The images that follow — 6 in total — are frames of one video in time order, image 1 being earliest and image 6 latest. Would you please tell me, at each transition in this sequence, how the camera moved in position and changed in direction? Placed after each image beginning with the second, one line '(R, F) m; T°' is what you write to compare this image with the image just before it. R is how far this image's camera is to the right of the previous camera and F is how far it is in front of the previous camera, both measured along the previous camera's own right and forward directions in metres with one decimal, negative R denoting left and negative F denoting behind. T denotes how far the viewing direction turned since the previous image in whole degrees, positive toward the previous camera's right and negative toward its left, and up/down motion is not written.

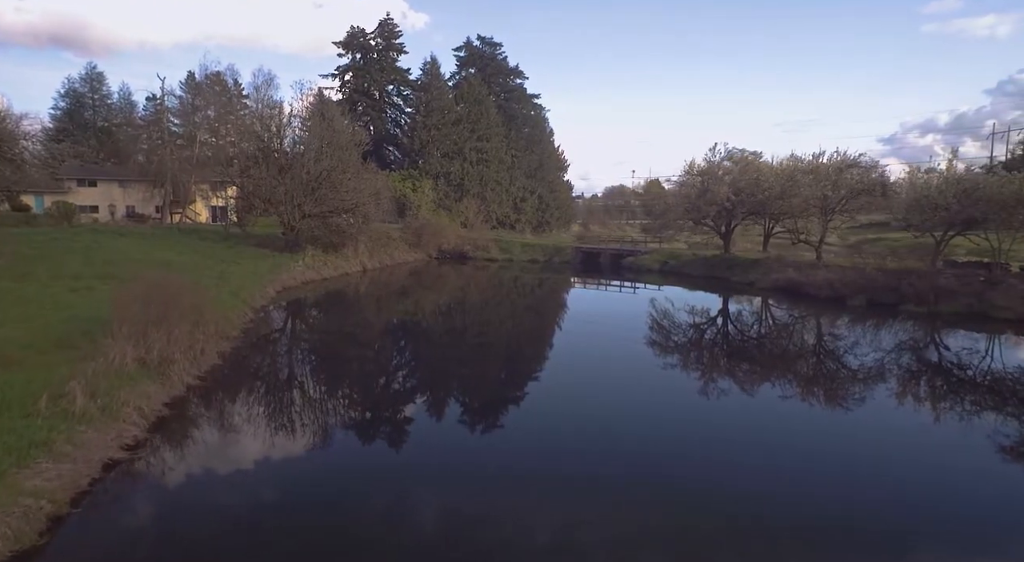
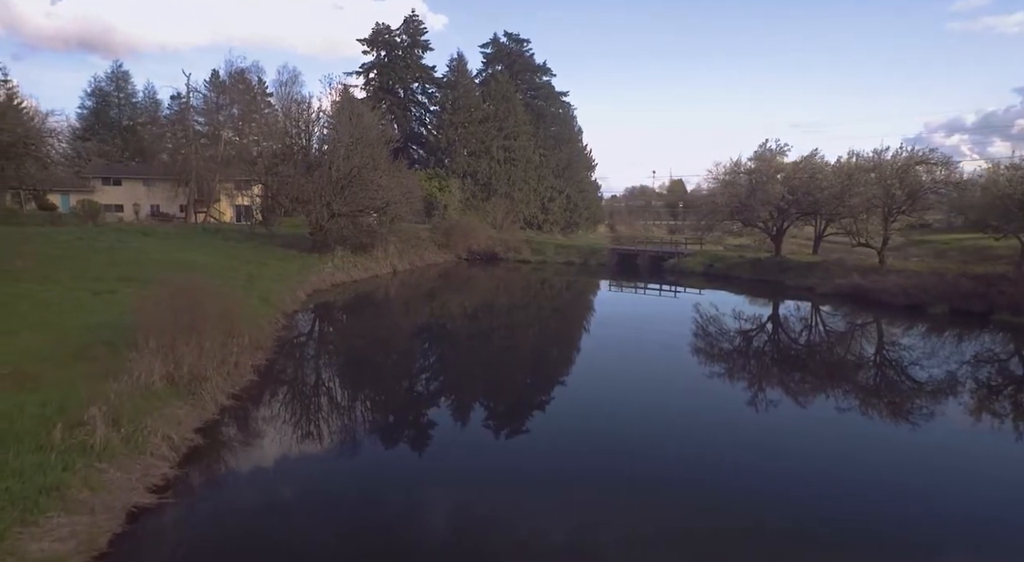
(-1.1, +1.6) m; -2°
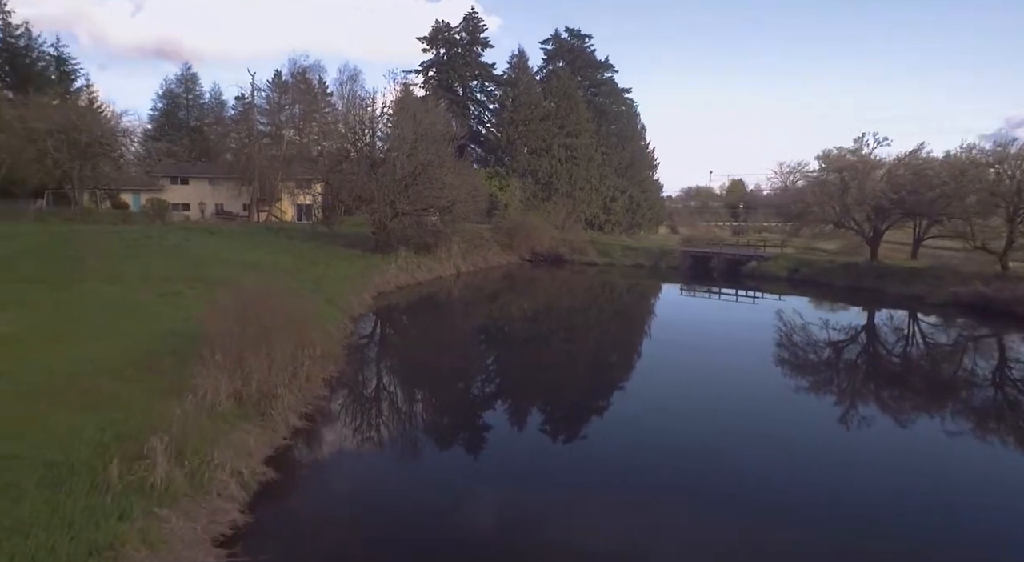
(-1.0, +1.6) m; -5°
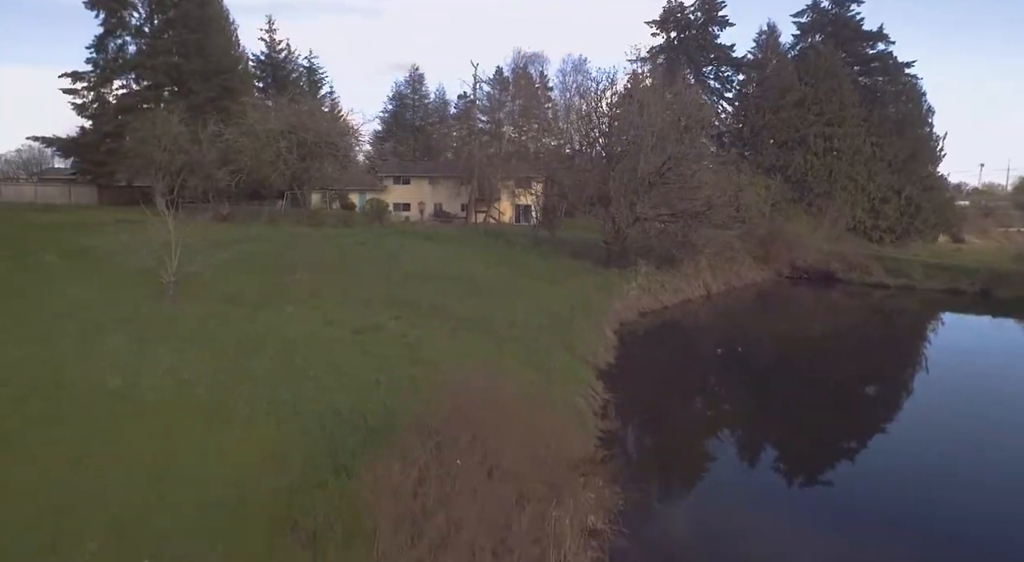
(-2.6, +5.7) m; -19°
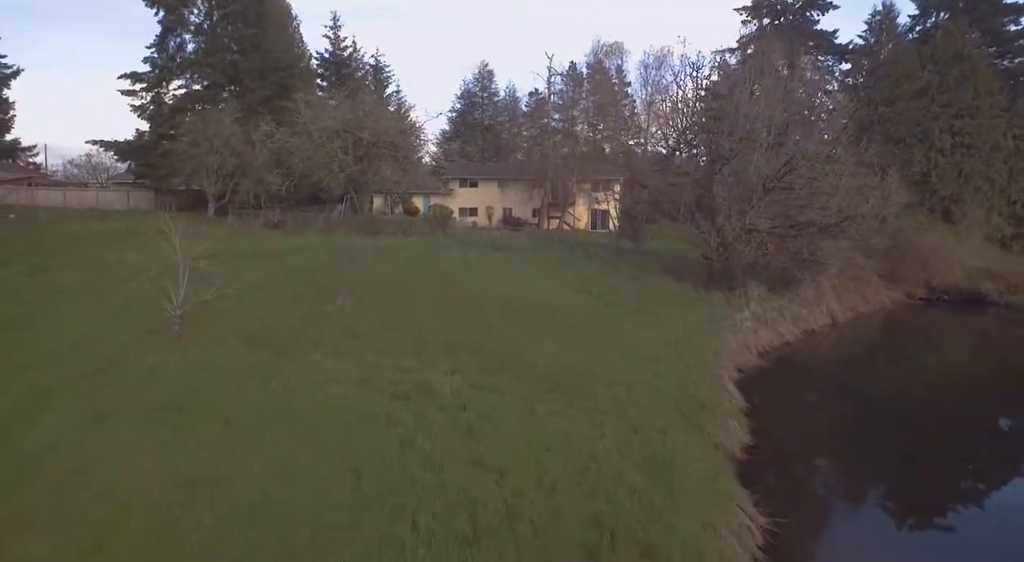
(-0.6, +3.8) m; -6°
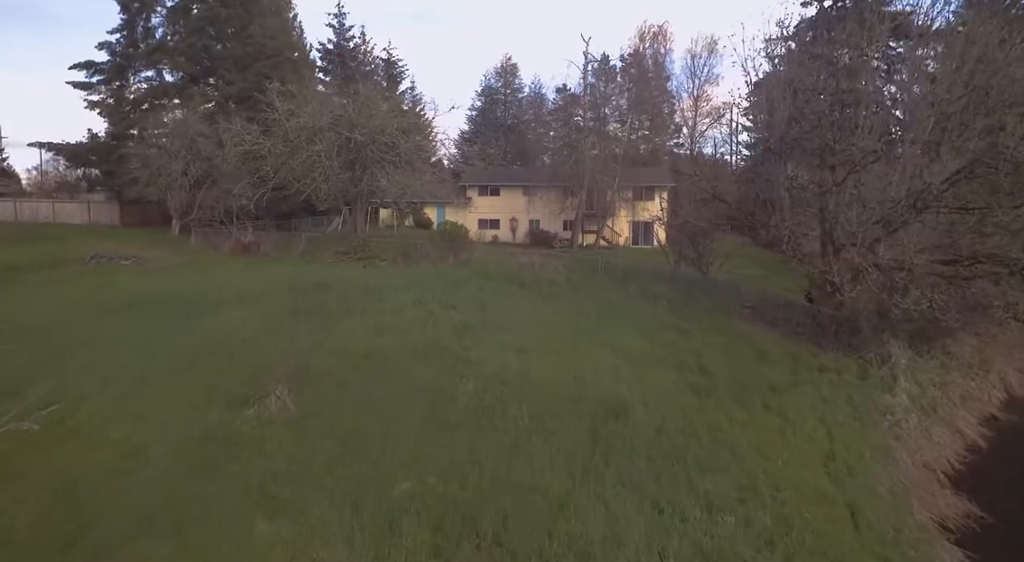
(-0.3, +6.1) m; -2°
